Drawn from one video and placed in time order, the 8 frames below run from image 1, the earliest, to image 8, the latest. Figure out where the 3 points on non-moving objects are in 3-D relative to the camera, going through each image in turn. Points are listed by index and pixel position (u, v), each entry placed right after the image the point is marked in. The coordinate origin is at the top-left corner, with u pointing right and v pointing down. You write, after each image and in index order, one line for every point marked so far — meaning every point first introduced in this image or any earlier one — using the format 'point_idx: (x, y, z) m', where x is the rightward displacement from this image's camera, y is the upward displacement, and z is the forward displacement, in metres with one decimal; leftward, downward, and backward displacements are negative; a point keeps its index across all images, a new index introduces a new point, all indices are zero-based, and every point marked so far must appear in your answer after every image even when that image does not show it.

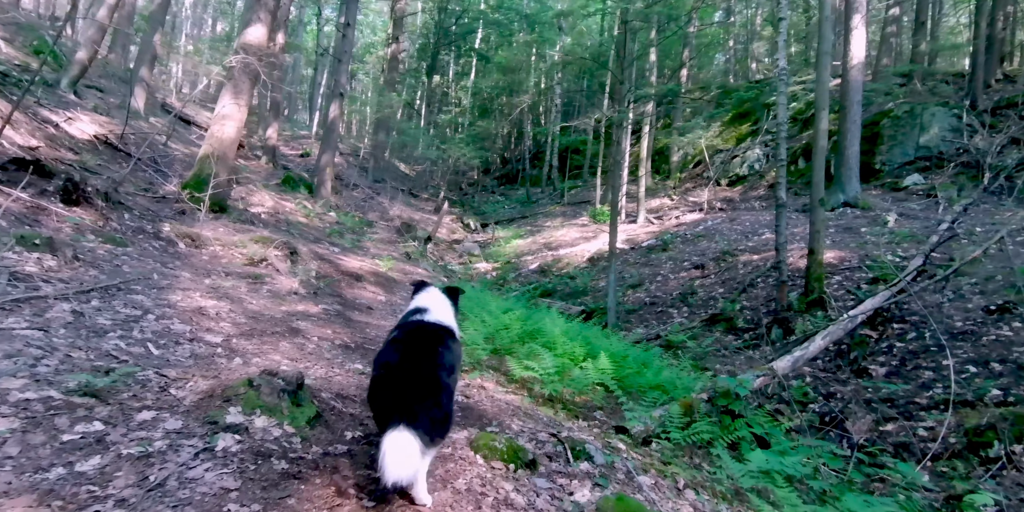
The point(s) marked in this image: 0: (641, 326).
0: (+2.5, -1.4, +13.9) m
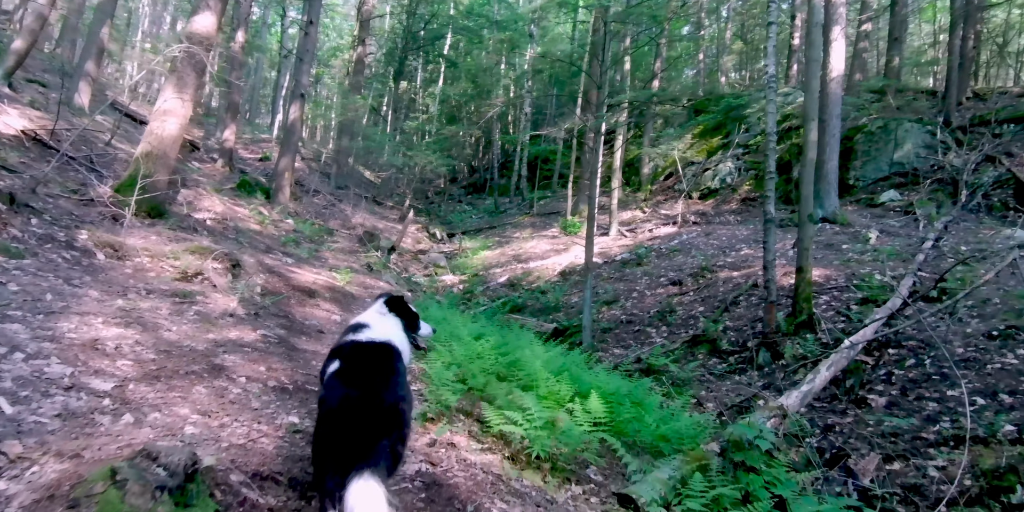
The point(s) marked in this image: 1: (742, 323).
0: (+1.9, -1.7, +13.1) m
1: (+4.0, -1.2, +12.4) m
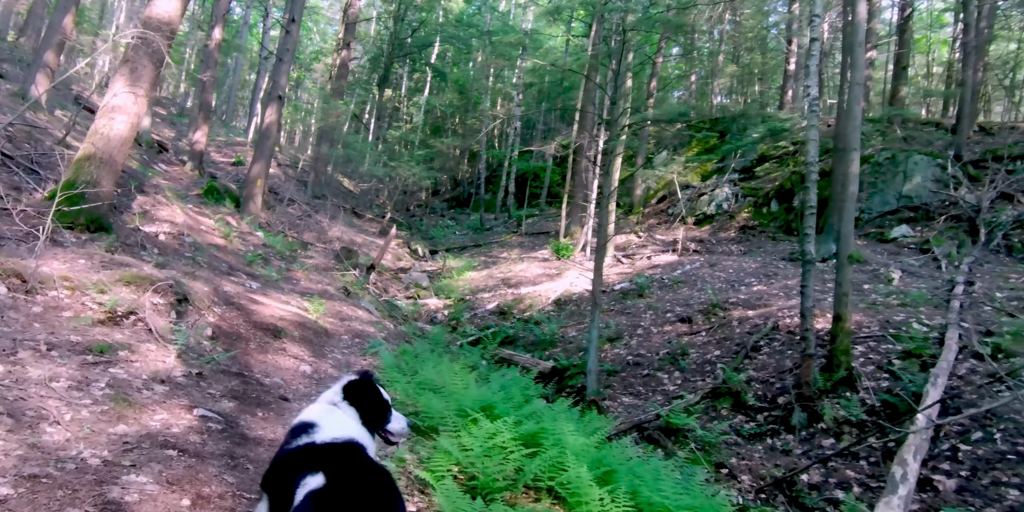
0: (+1.9, -2.3, +11.6) m
1: (+3.9, -1.8, +11.0) m
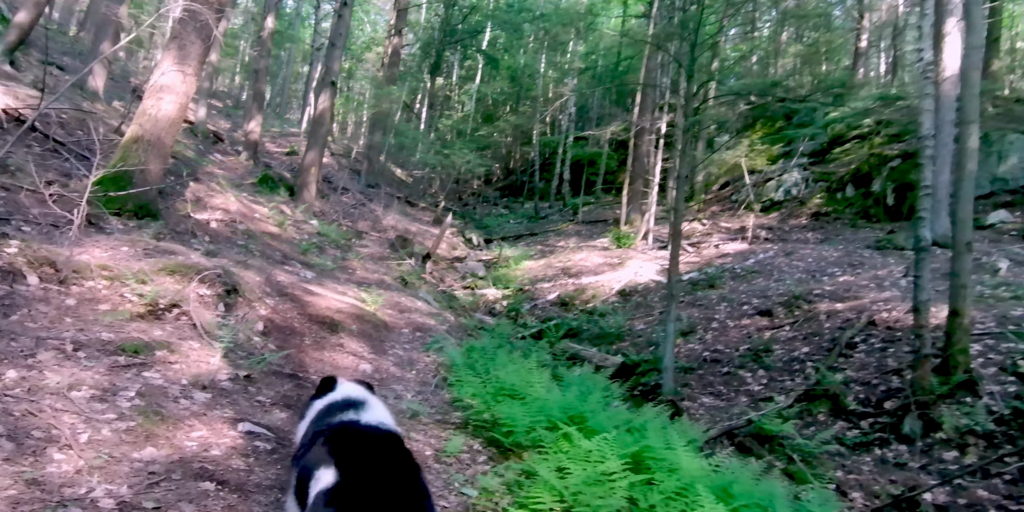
0: (+2.9, -2.1, +10.6) m
1: (+4.9, -1.6, +9.9) m
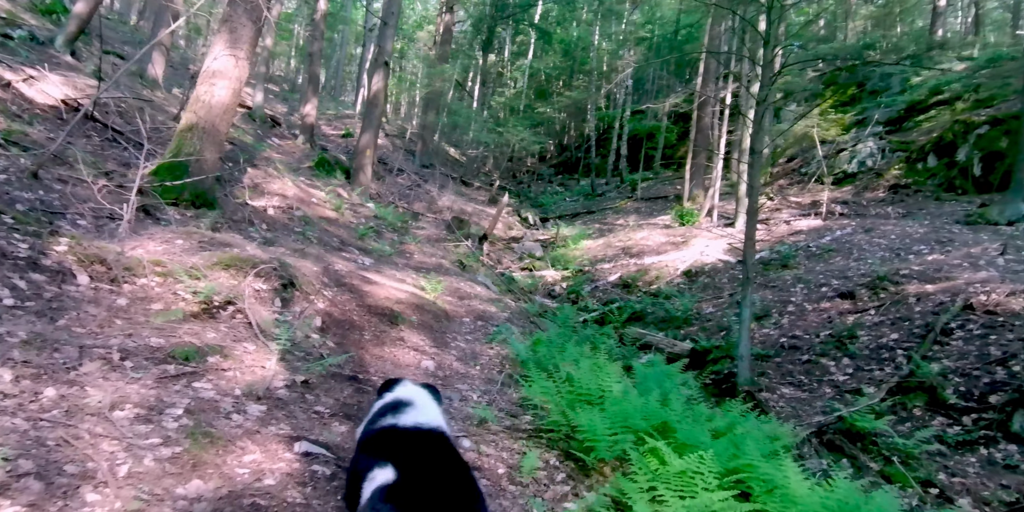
0: (+3.8, -1.8, +10.0) m
1: (+5.8, -1.4, +9.0) m
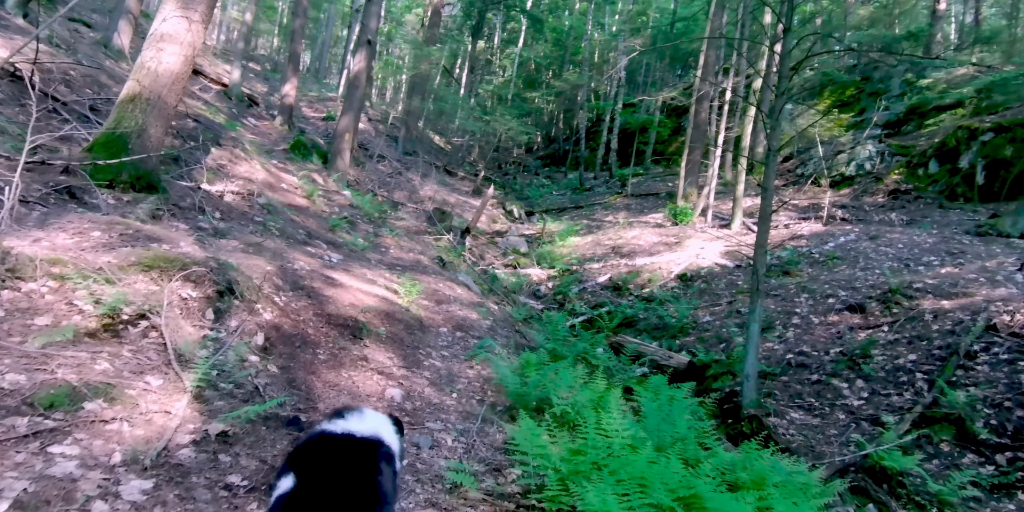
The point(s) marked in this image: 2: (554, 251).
0: (+3.6, -2.0, +9.0) m
1: (+5.6, -1.6, +8.2) m
2: (+1.1, +0.1, +18.7) m
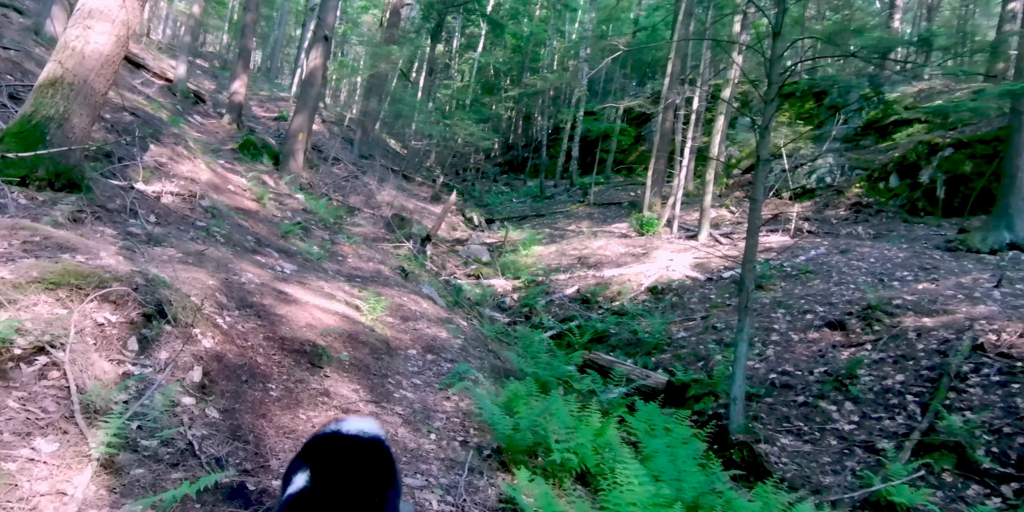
0: (+3.2, -2.1, +8.5) m
1: (+5.3, -1.8, +7.7) m
2: (+0.1, -0.1, +18.0) m
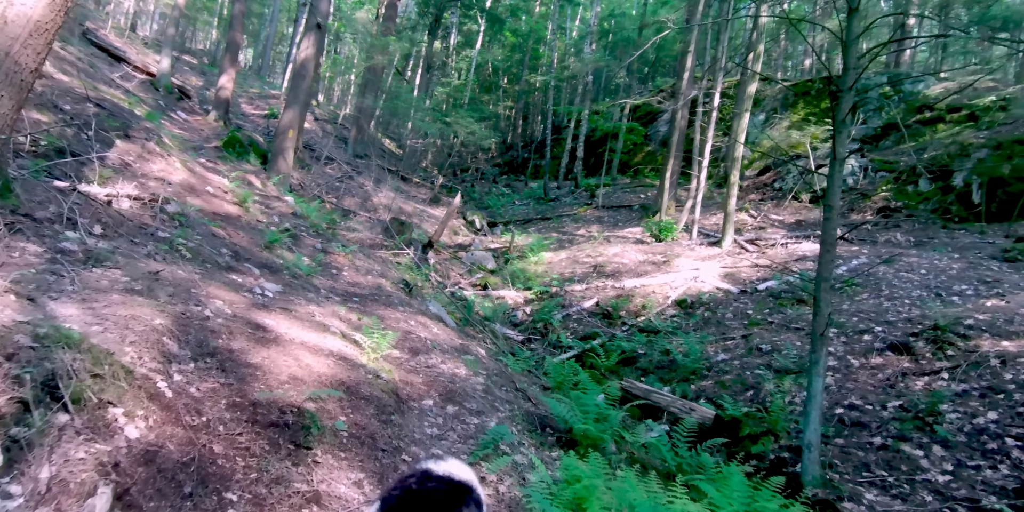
0: (+3.5, -2.3, +7.1) m
1: (+5.6, -2.0, +6.4) m
2: (+0.3, -0.3, +16.5) m
